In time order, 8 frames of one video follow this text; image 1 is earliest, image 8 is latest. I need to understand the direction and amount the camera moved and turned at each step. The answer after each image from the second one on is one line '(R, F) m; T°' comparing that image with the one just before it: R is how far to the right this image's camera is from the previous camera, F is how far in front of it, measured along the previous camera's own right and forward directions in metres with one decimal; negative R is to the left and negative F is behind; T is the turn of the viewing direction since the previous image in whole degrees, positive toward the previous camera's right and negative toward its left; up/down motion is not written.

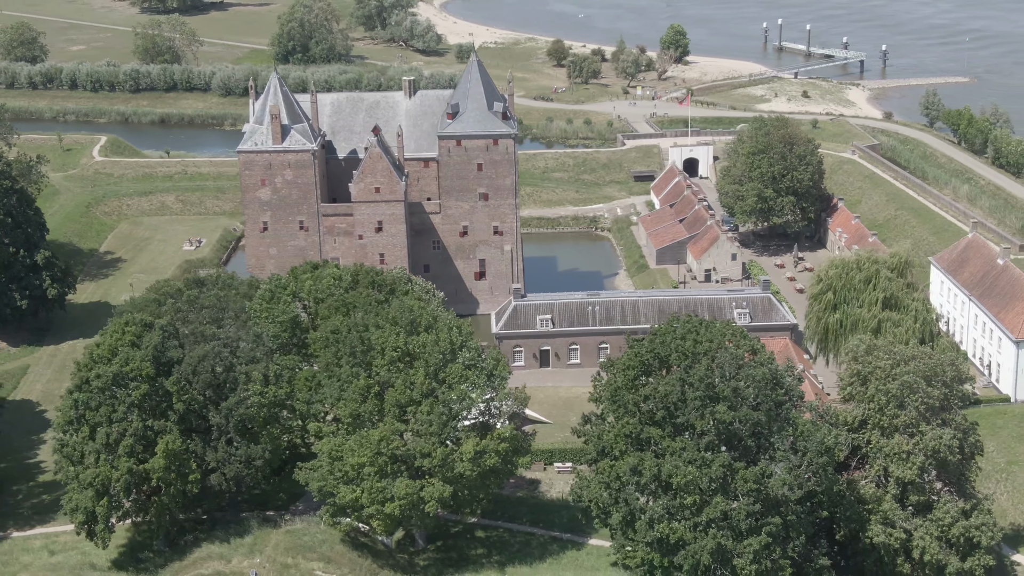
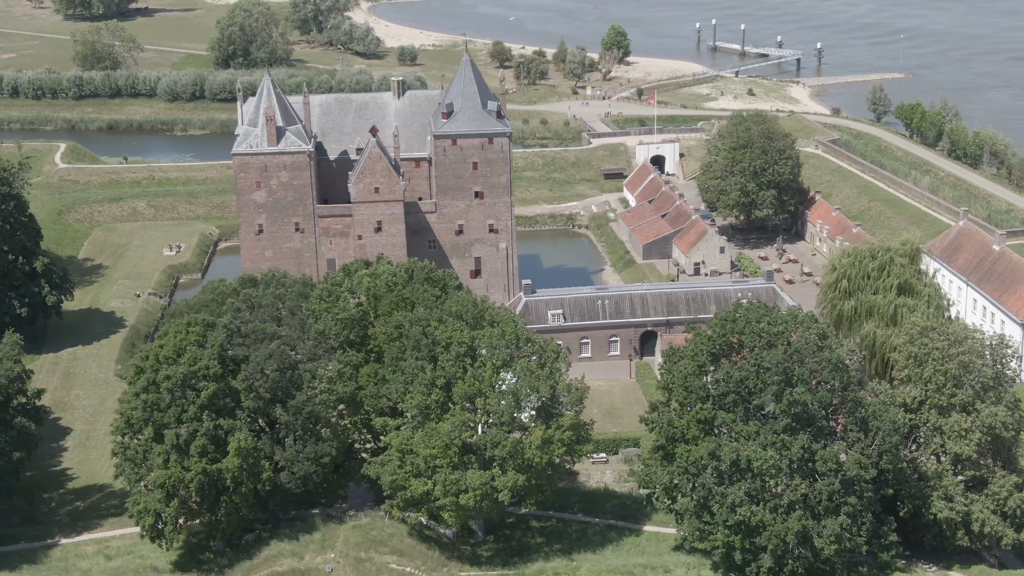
(-5.1, -0.5) m; +4°
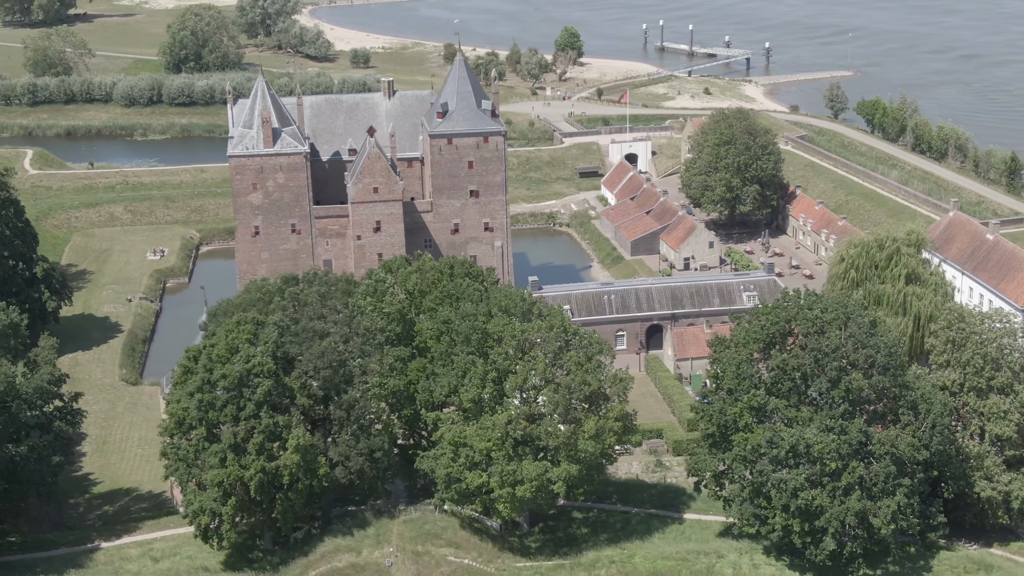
(-4.1, -0.4) m; +3°
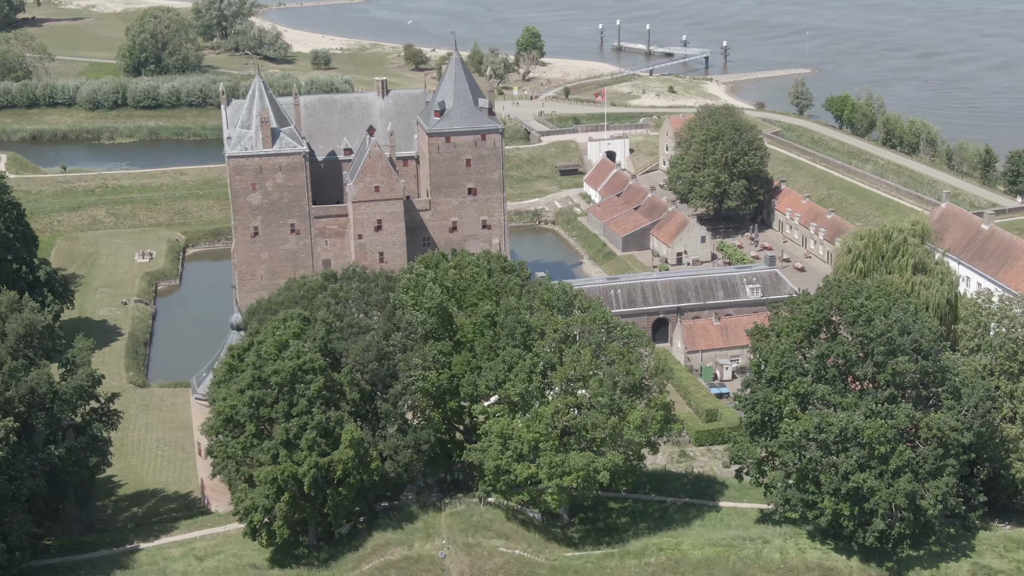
(-3.6, -0.3) m; +3°
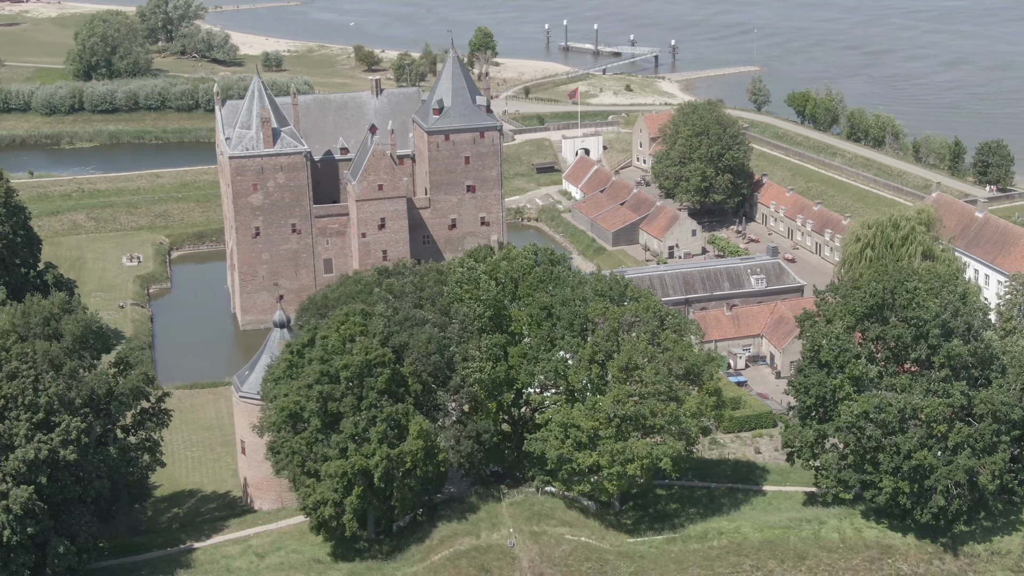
(-4.6, -0.4) m; +4°
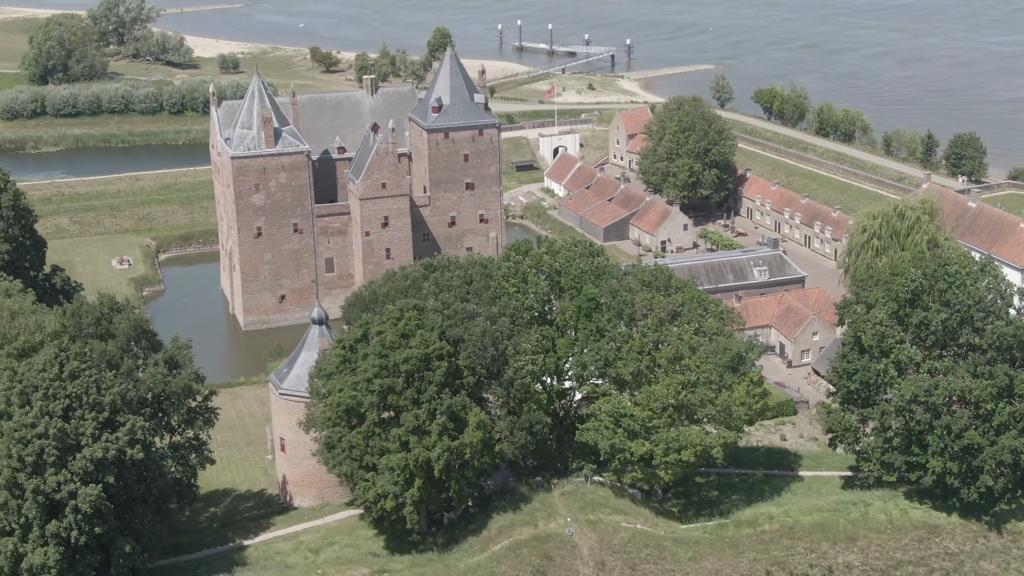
(-4.1, -0.4) m; +3°
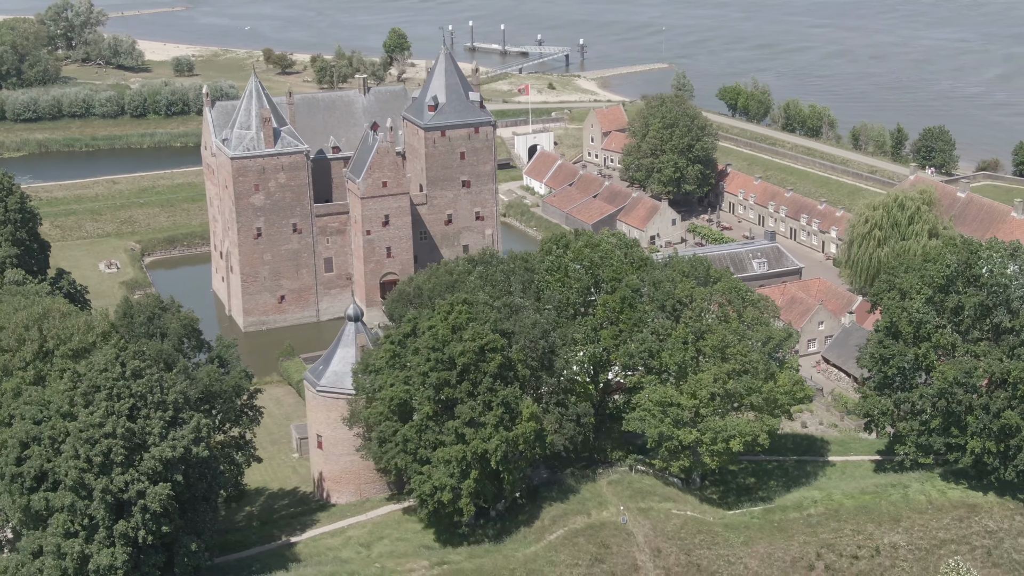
(-4.0, -0.4) m; +3°
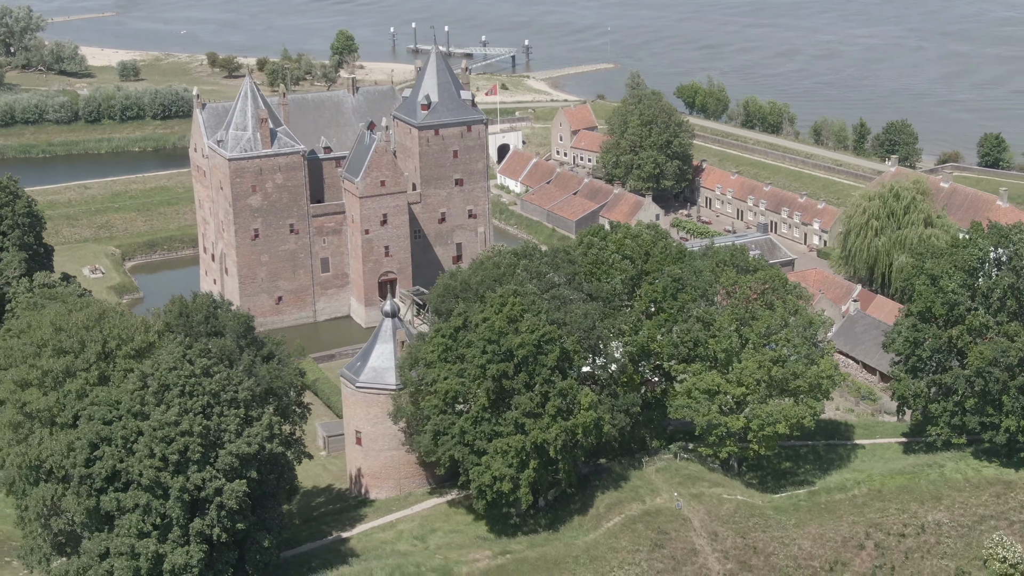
(-4.6, -0.4) m; +4°
